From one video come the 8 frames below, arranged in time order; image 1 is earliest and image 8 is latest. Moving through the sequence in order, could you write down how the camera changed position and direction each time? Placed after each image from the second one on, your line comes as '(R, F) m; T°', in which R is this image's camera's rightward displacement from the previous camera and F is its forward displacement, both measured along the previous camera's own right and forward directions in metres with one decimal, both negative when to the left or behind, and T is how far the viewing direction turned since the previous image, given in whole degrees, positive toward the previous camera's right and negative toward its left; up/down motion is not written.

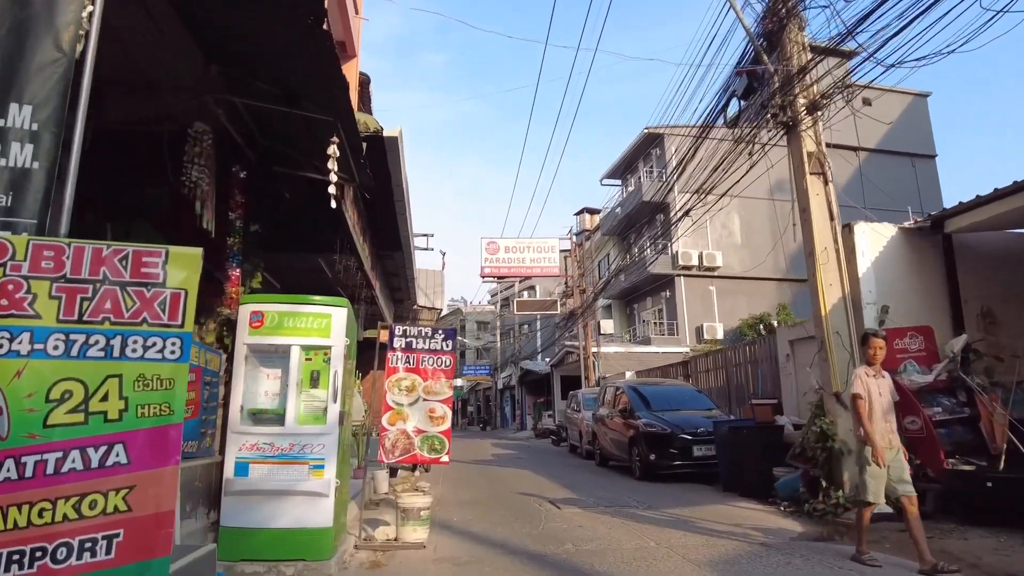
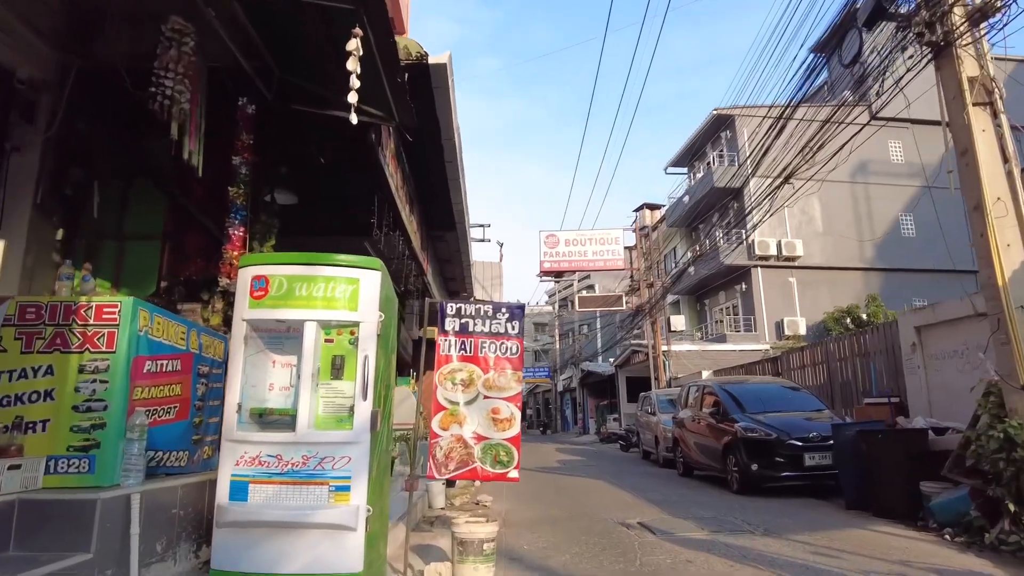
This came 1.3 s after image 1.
(-0.2, +1.3) m; -5°
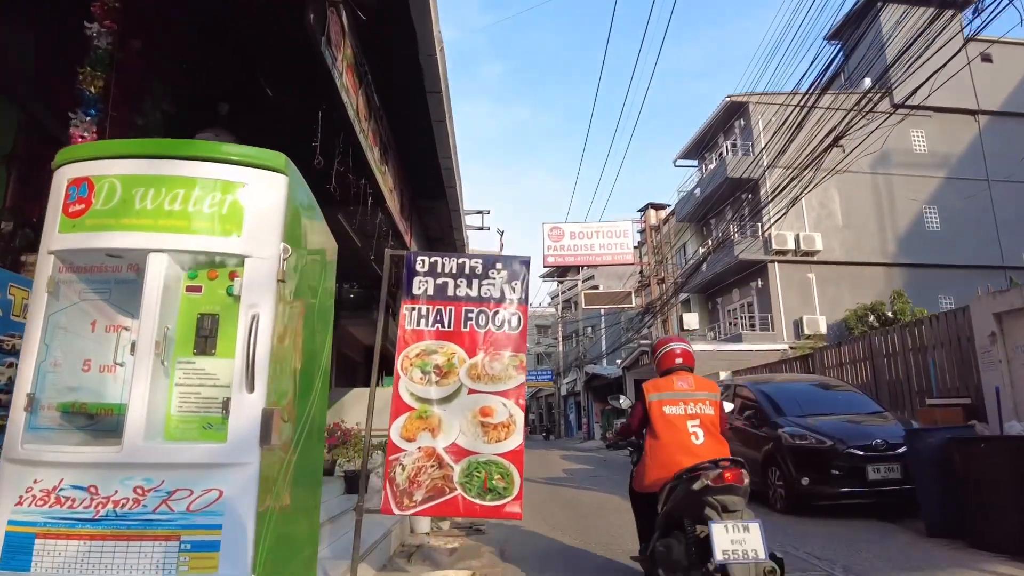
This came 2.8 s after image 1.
(0.0, +1.4) m; 0°
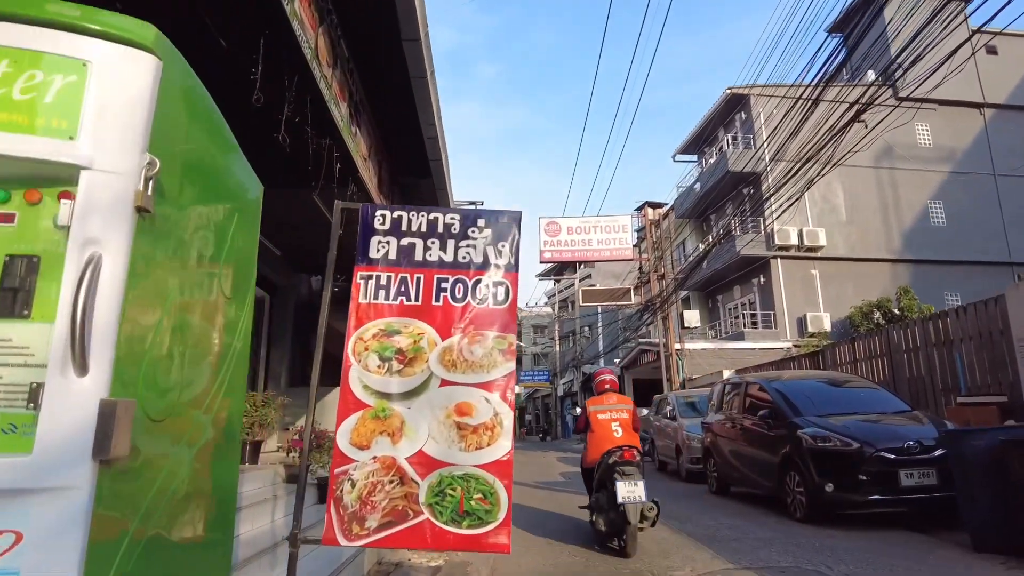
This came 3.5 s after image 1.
(0.0, +0.7) m; 0°
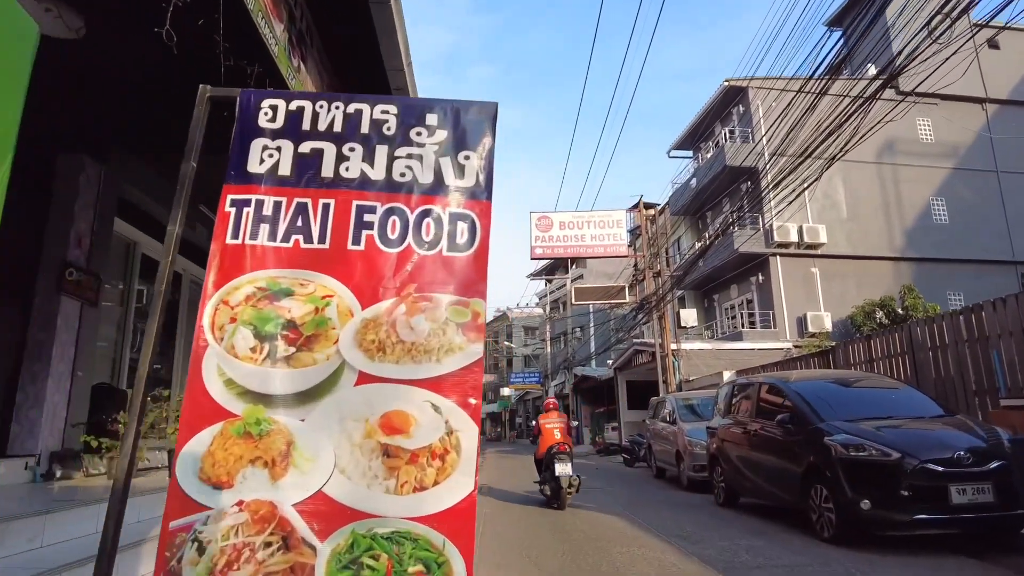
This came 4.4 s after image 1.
(+0.1, +0.9) m; +1°
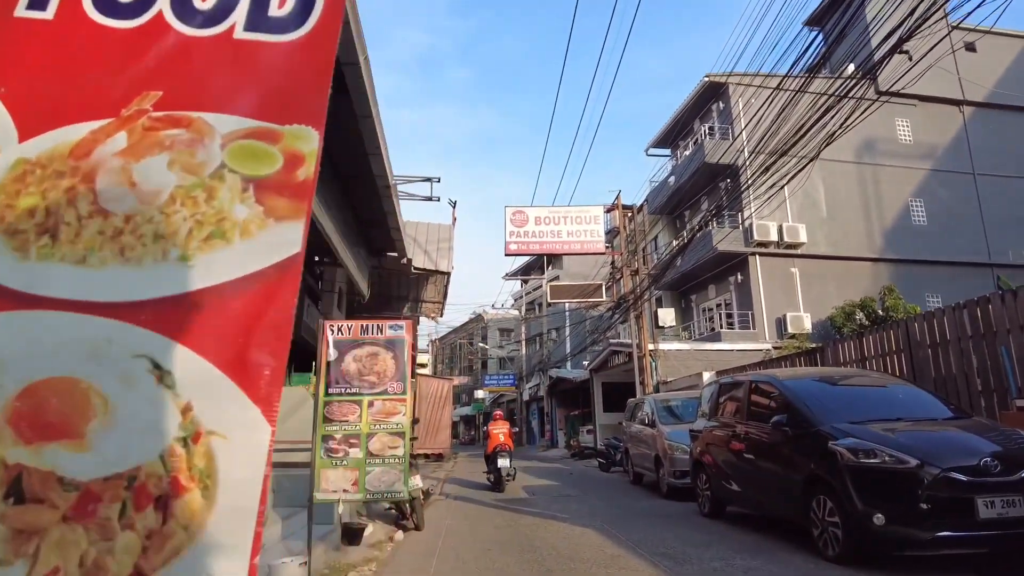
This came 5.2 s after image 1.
(+0.1, +0.8) m; +2°
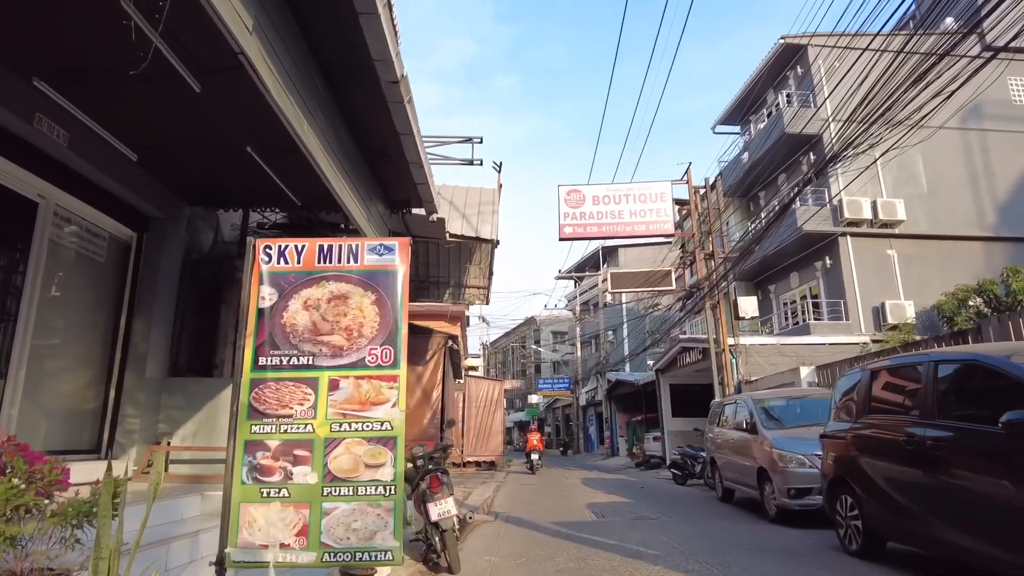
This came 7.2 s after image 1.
(-0.1, +2.1) m; -5°
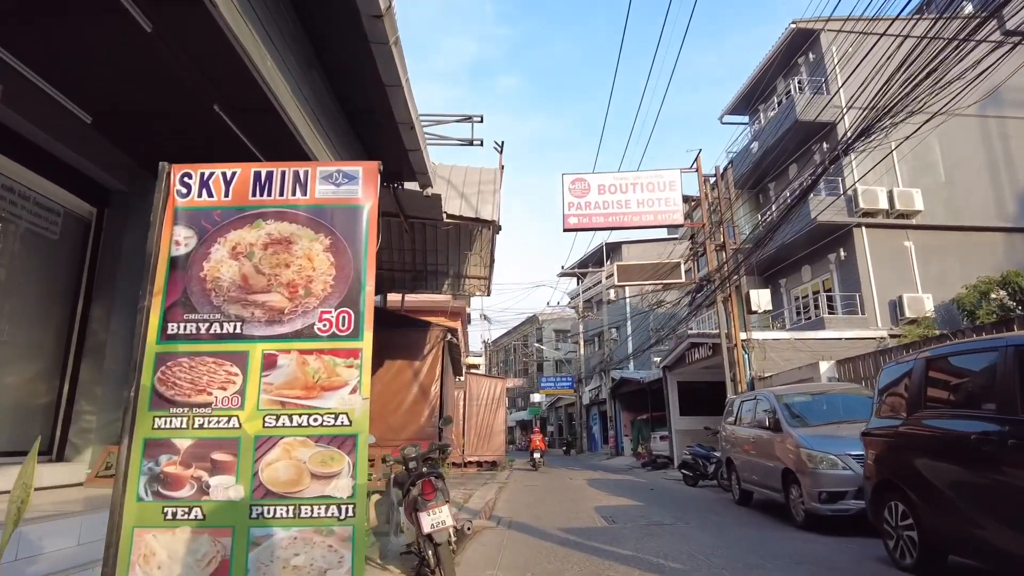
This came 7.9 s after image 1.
(0.0, +0.7) m; 0°
